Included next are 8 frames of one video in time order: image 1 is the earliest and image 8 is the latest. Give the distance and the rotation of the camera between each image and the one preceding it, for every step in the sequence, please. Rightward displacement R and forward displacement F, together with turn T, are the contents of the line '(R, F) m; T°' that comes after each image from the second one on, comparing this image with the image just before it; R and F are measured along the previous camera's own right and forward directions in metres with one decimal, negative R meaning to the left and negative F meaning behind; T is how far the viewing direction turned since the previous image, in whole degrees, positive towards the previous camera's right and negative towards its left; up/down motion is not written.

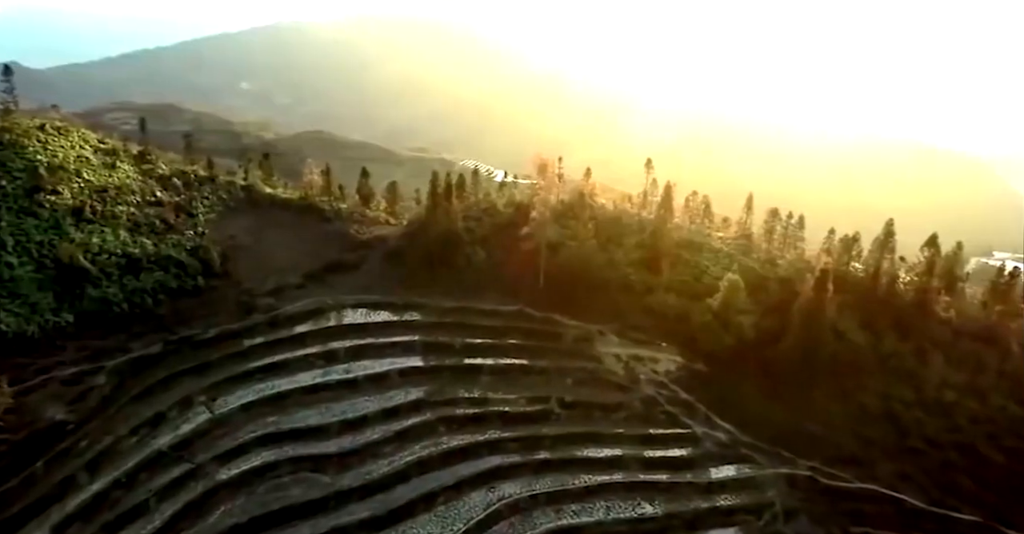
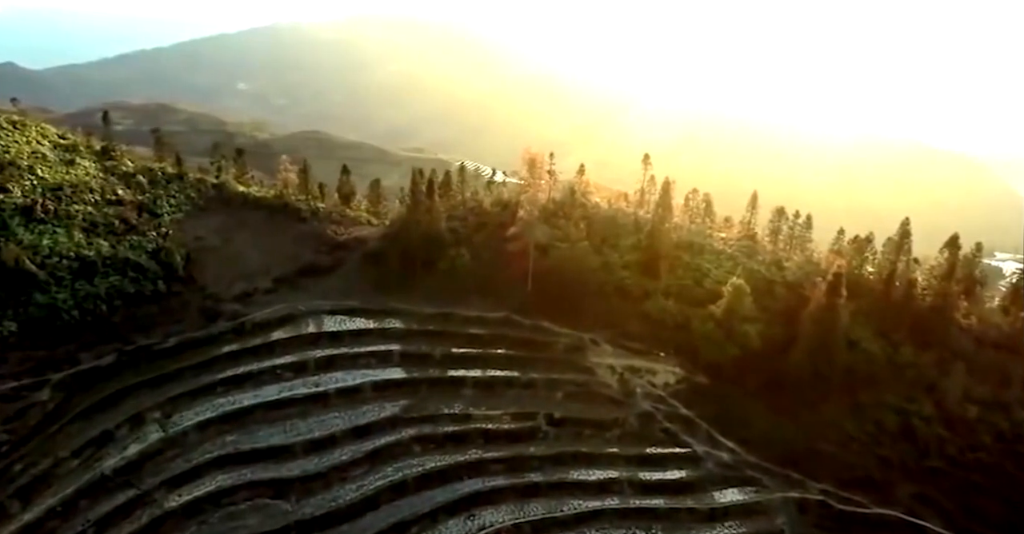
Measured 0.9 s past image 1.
(+0.9, +3.3) m; 0°
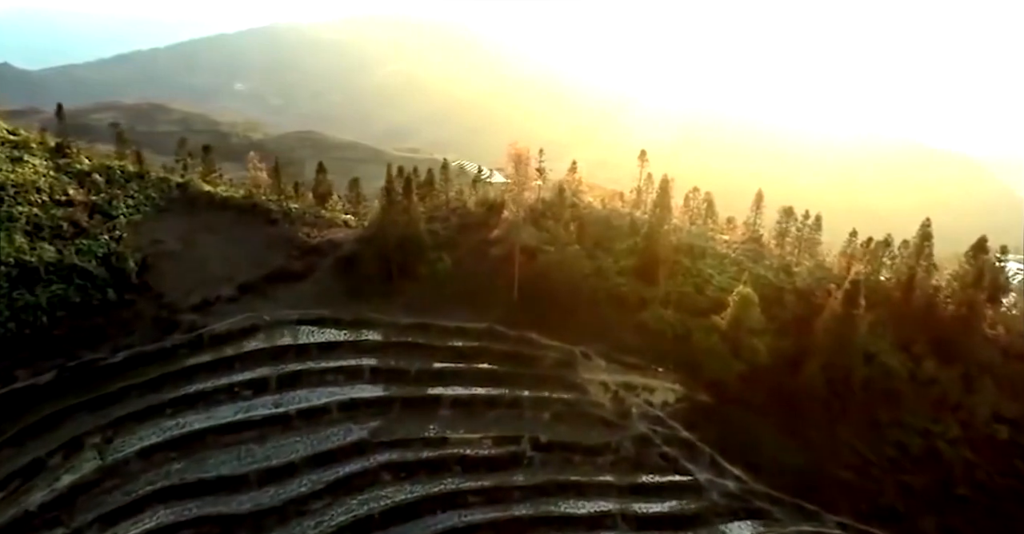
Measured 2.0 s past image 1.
(+0.9, +3.5) m; 0°
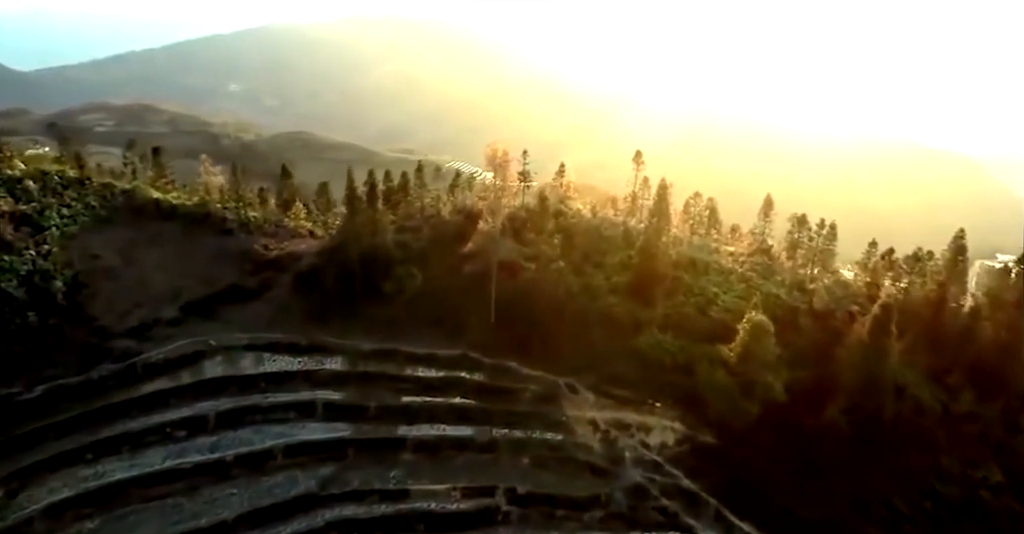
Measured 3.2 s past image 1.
(+1.1, +4.5) m; 0°
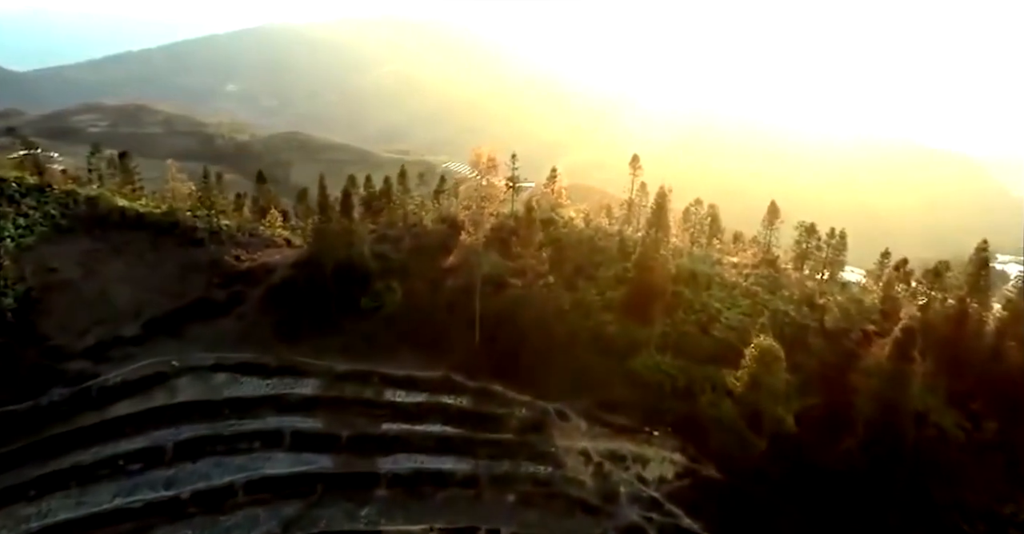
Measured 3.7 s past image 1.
(+0.6, +2.5) m; 0°
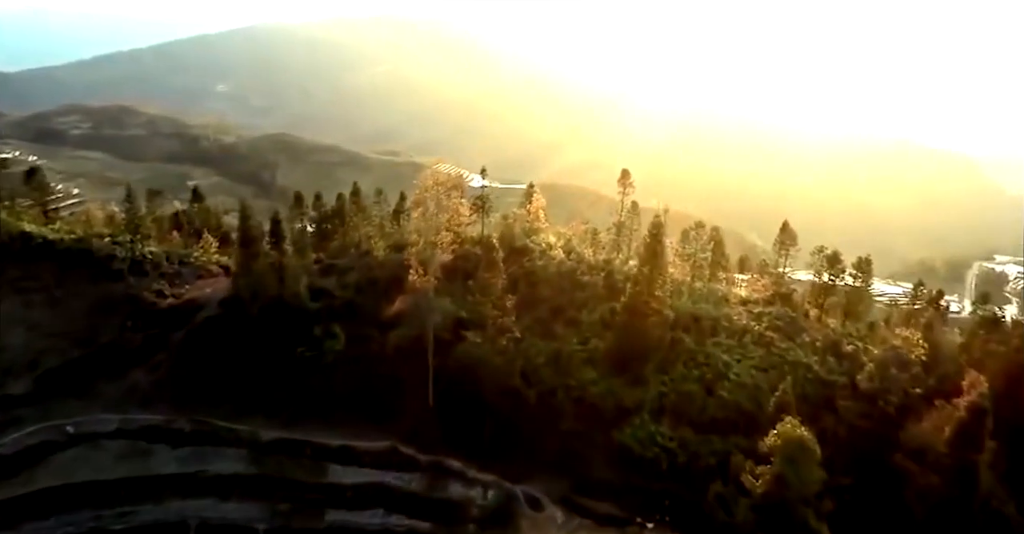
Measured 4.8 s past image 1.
(+1.3, +5.5) m; 0°
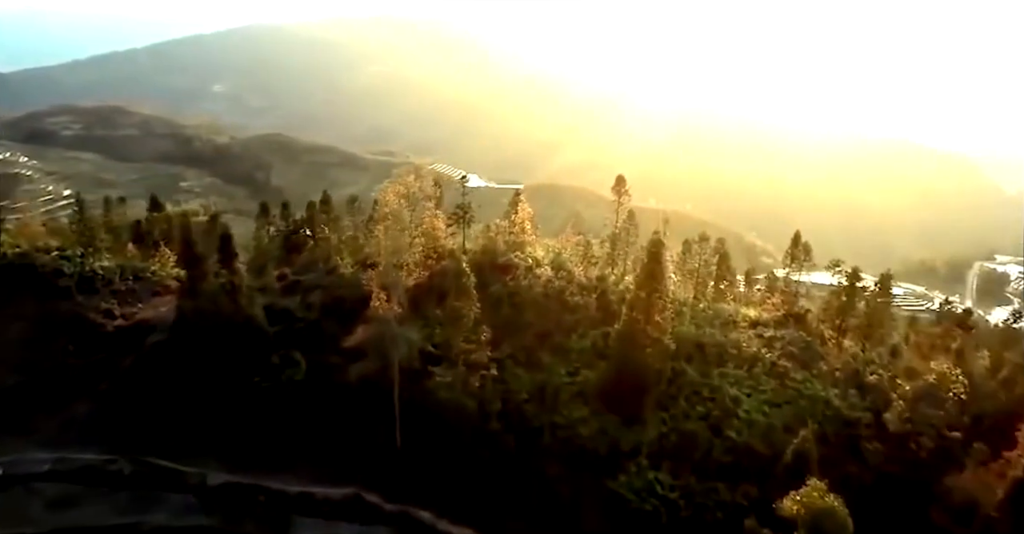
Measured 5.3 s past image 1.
(+0.7, +3.0) m; 0°
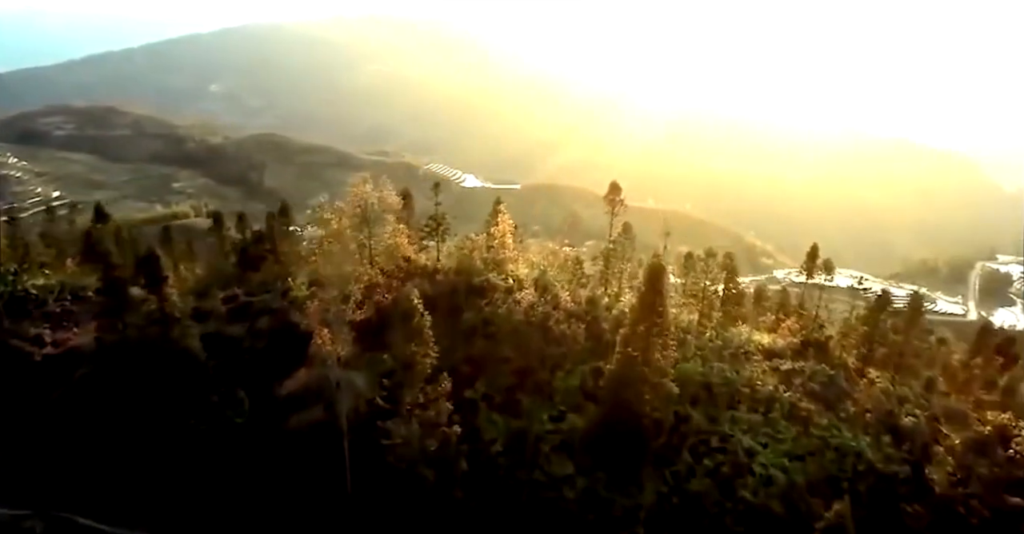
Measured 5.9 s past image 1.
(+0.8, +3.4) m; 0°
